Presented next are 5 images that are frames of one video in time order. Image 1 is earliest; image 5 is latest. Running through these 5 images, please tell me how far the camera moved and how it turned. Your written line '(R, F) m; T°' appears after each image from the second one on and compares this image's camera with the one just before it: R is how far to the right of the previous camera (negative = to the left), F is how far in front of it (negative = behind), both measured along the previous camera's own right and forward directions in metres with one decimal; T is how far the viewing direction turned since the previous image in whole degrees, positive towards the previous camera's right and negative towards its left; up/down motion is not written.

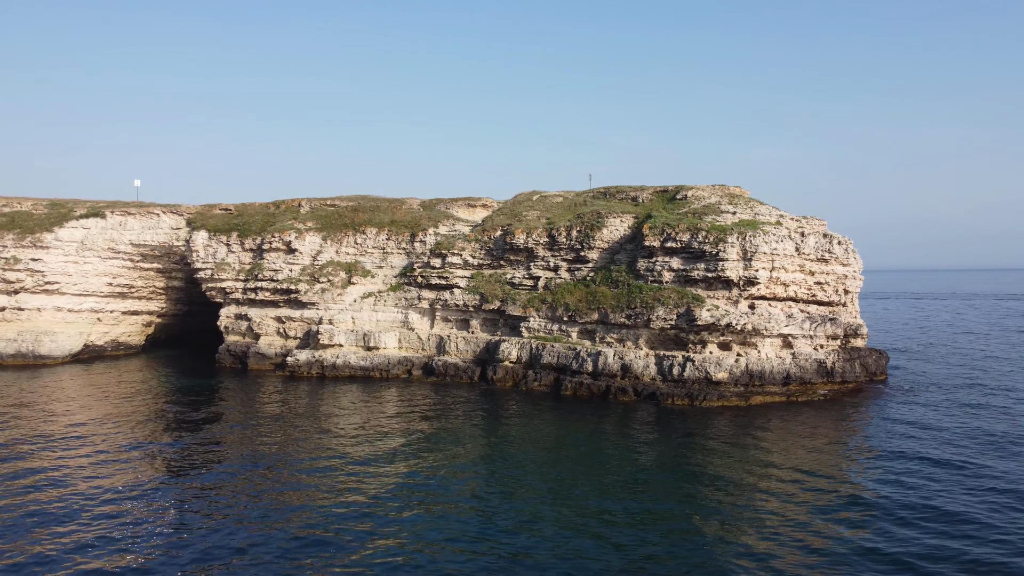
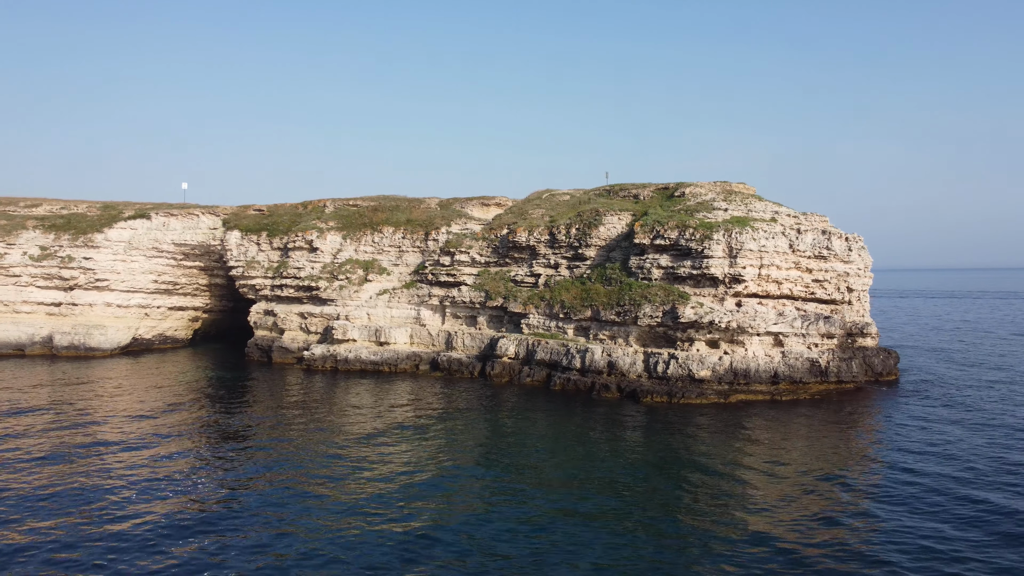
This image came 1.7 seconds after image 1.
(+2.9, -0.4) m; -5°
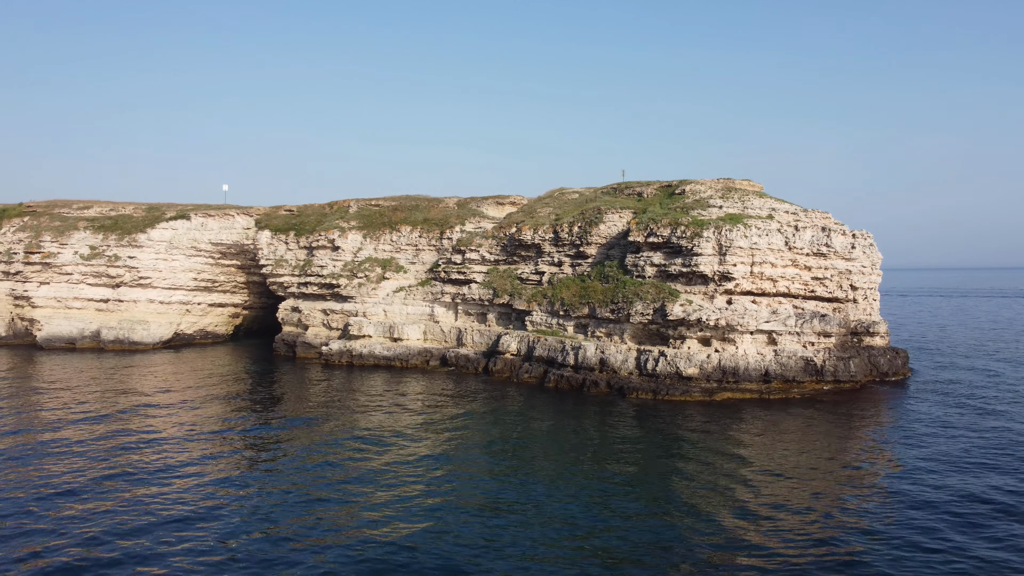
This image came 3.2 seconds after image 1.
(+2.4, -0.4) m; -4°
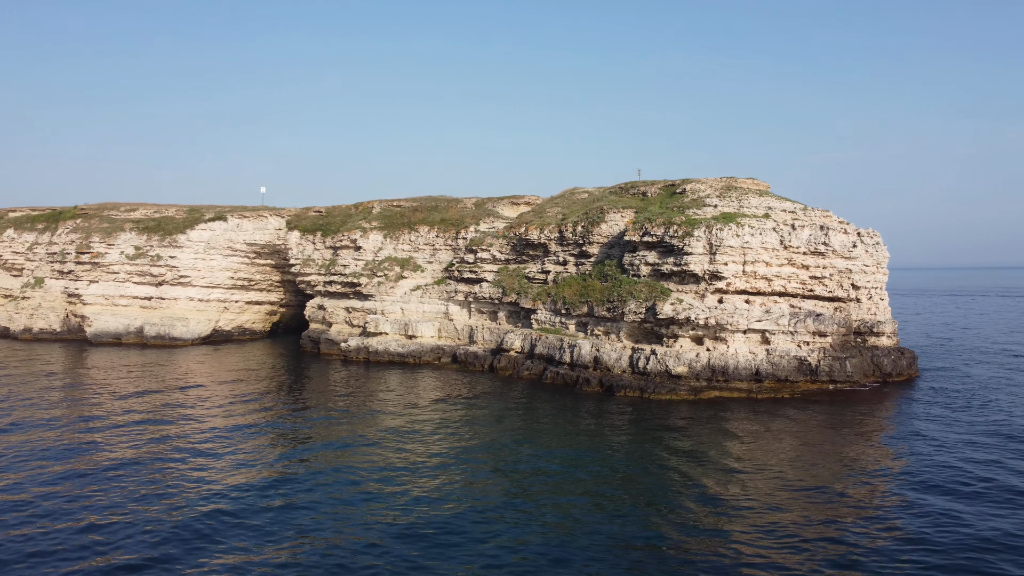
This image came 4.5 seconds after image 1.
(+2.2, -0.6) m; -4°
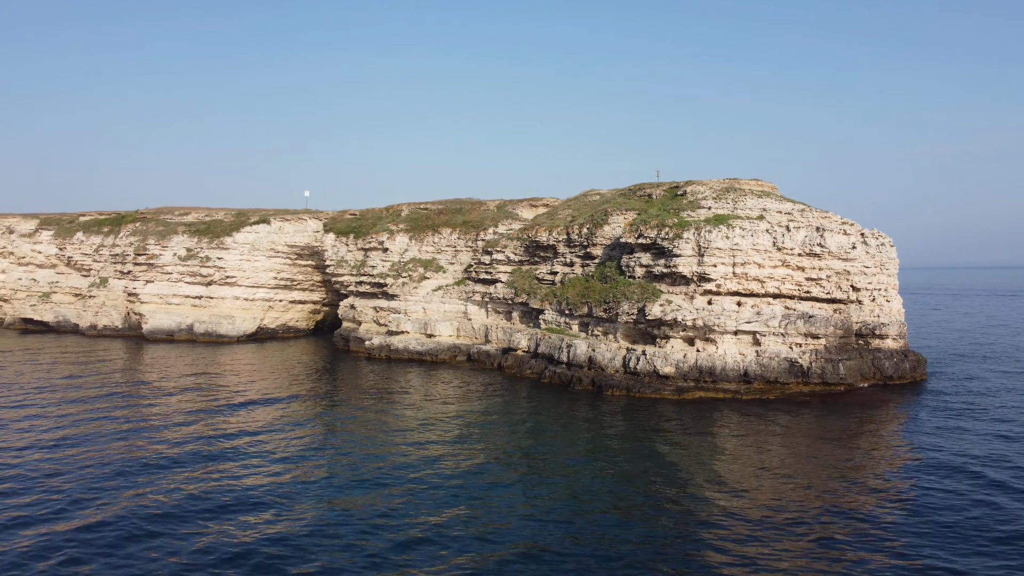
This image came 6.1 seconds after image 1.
(+2.7, -0.9) m; -5°
